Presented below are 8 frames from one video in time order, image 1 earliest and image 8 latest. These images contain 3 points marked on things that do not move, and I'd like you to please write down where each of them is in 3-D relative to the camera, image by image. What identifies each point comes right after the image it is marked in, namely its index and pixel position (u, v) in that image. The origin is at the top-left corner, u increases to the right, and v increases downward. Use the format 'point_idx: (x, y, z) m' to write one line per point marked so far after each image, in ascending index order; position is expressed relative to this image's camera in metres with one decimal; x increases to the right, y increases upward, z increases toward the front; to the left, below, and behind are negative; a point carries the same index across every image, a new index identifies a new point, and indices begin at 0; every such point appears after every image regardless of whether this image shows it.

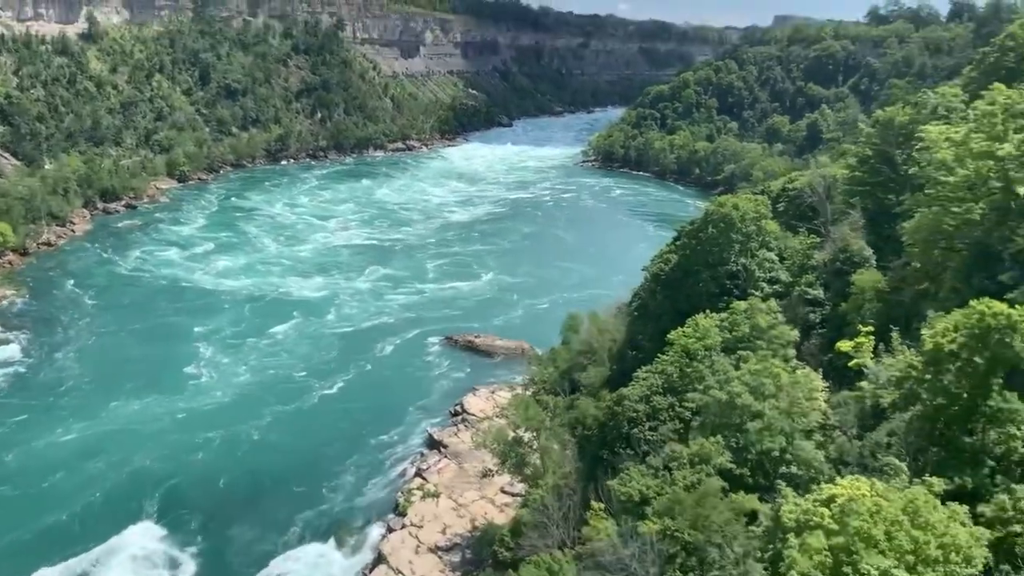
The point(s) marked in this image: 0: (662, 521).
0: (+3.1, -4.6, +17.5) m
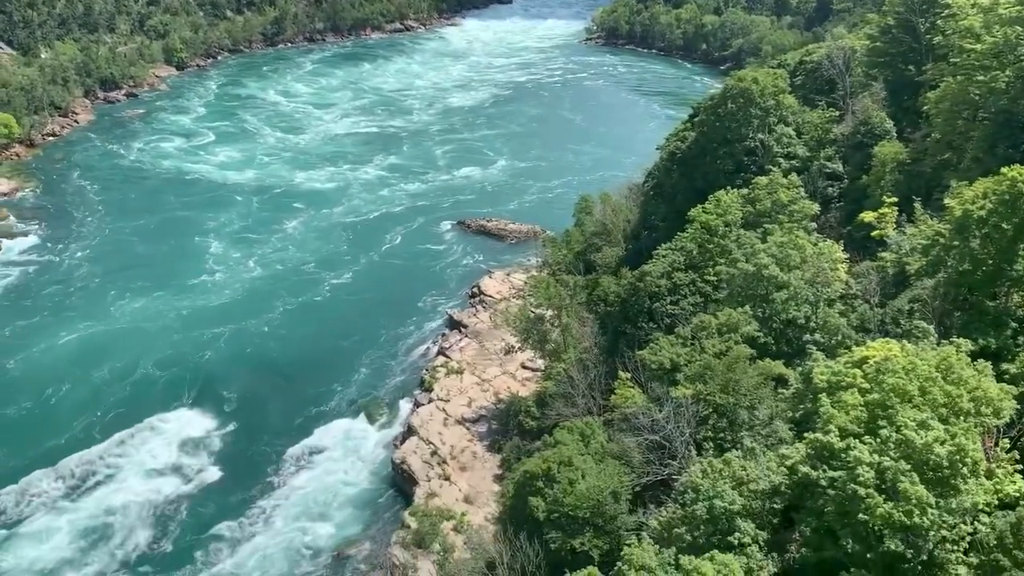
0: (+3.9, -2.1, +18.3) m
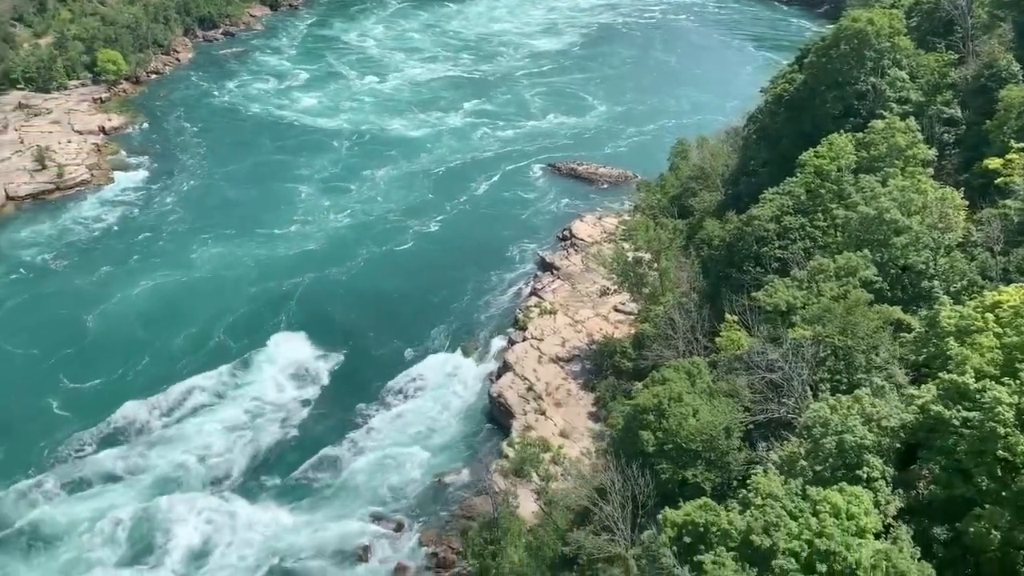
0: (+6.3, -0.8, +18.3) m
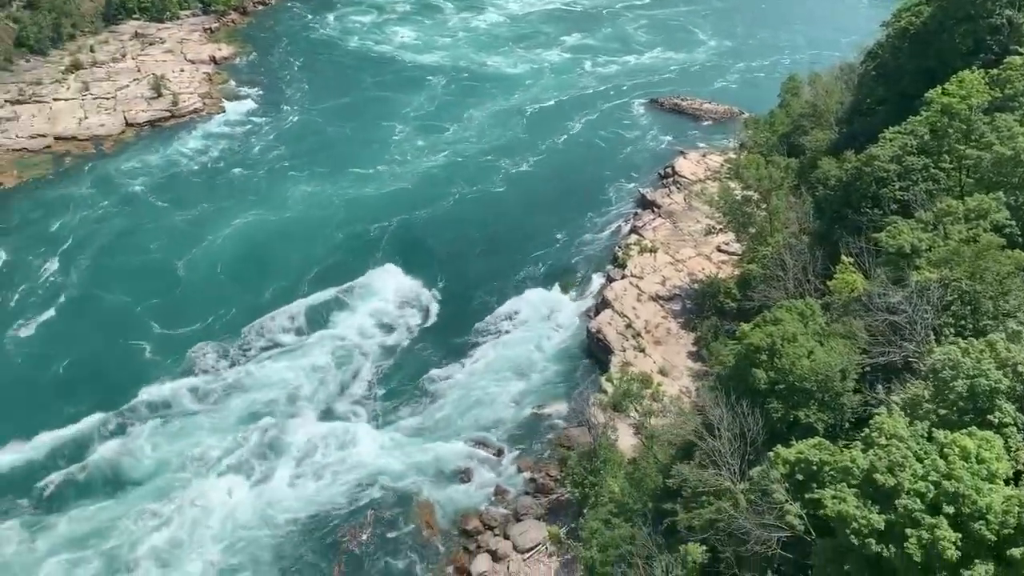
0: (+8.6, +0.3, +17.7) m
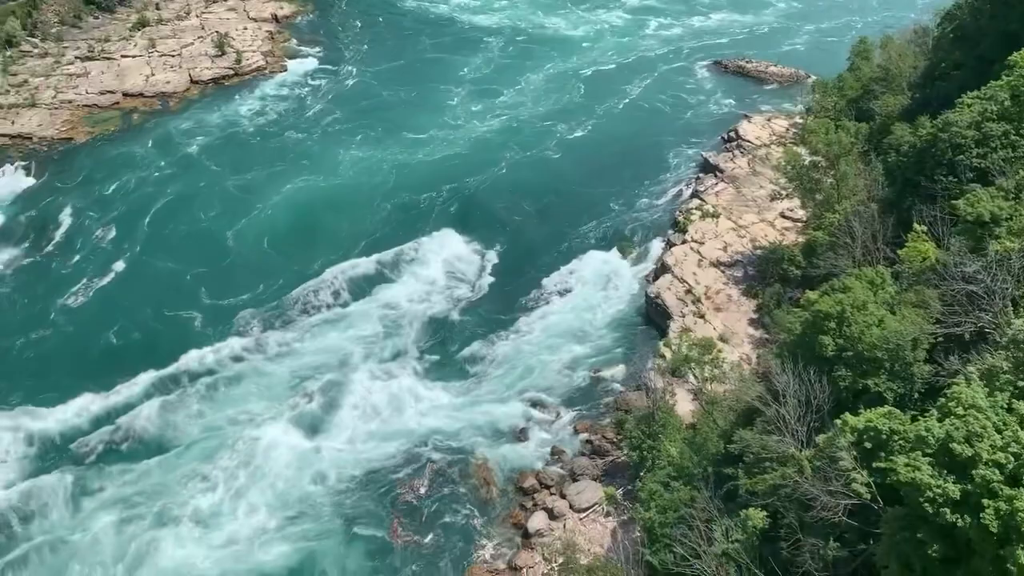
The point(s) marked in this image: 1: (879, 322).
0: (+10.0, +0.9, +17.2) m
1: (+7.5, -0.6, +17.9) m
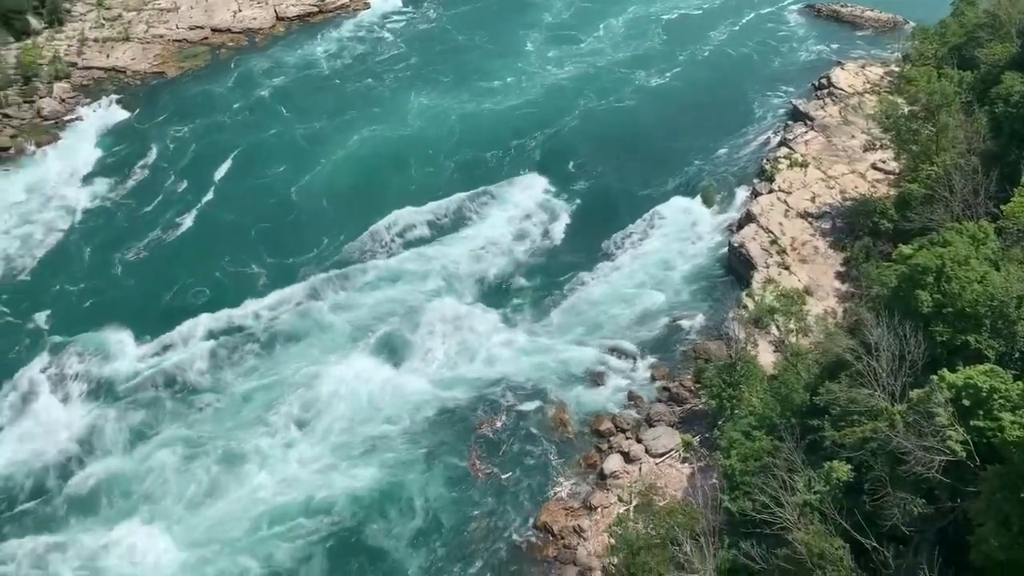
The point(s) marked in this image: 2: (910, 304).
0: (+11.7, +1.7, +16.4) m
1: (+9.3, +0.2, +17.4) m
2: (+8.3, -0.3, +18.3) m
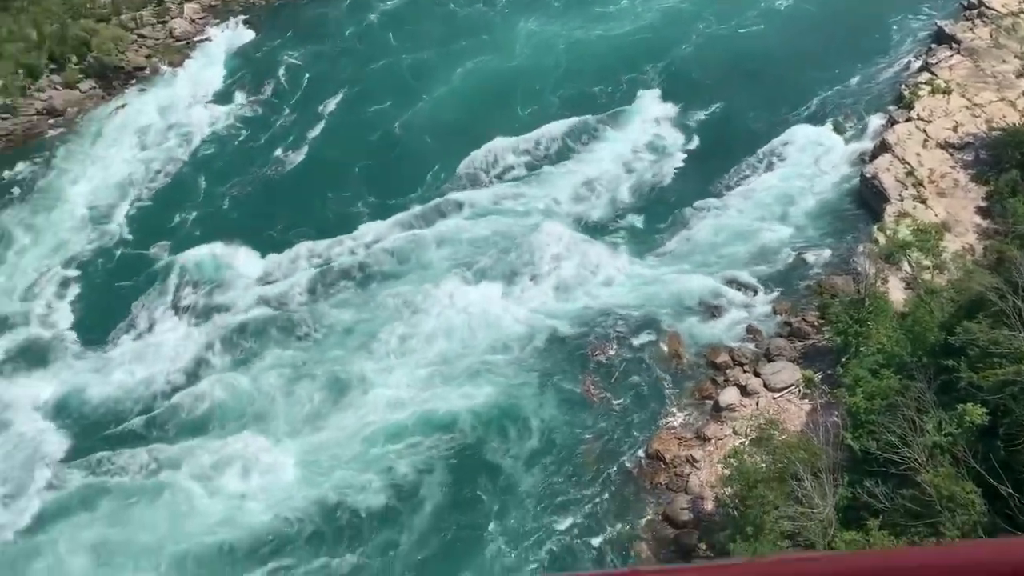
0: (+14.0, +2.6, +14.6) m
1: (+11.7, +1.4, +15.9) m
2: (+10.7, +0.9, +17.0) m
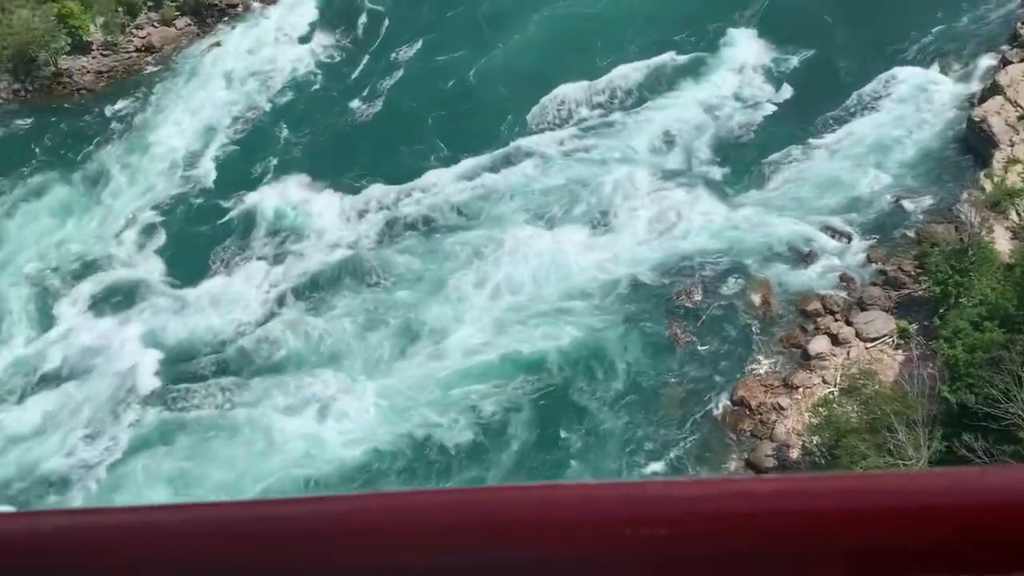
0: (+15.6, +3.2, +13.2) m
1: (+13.3, +2.1, +14.8) m
2: (+12.5, +1.8, +15.9) m
